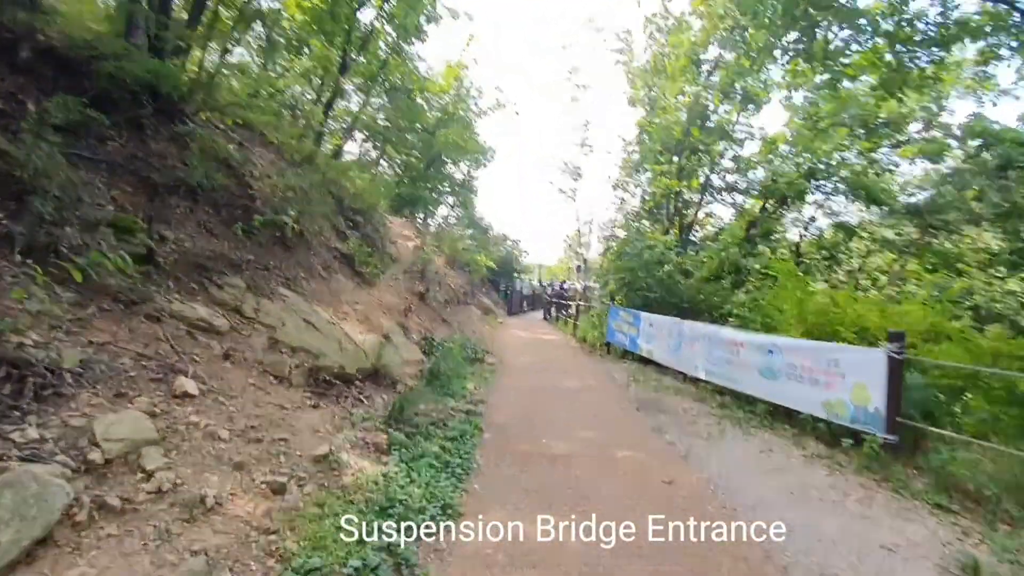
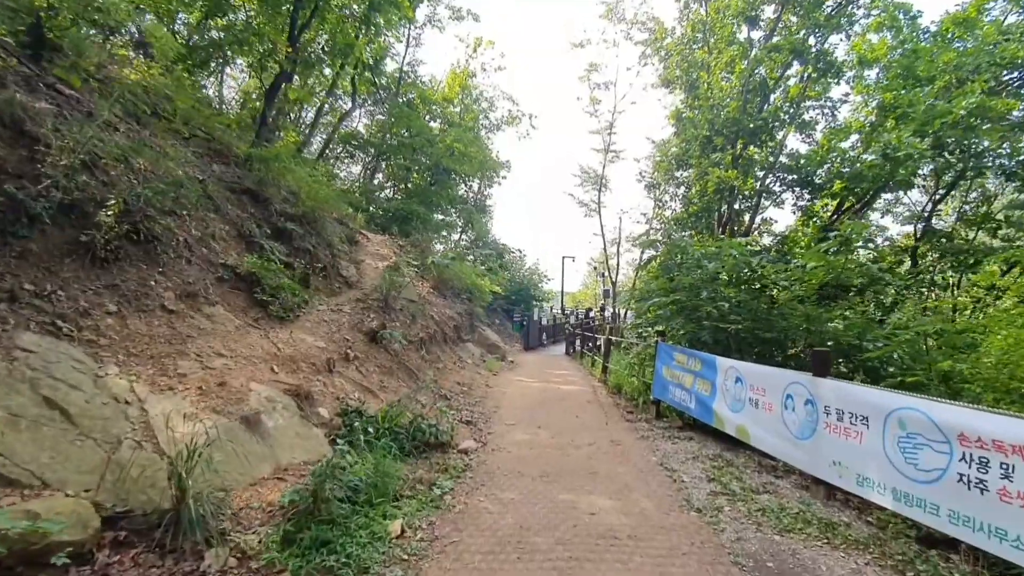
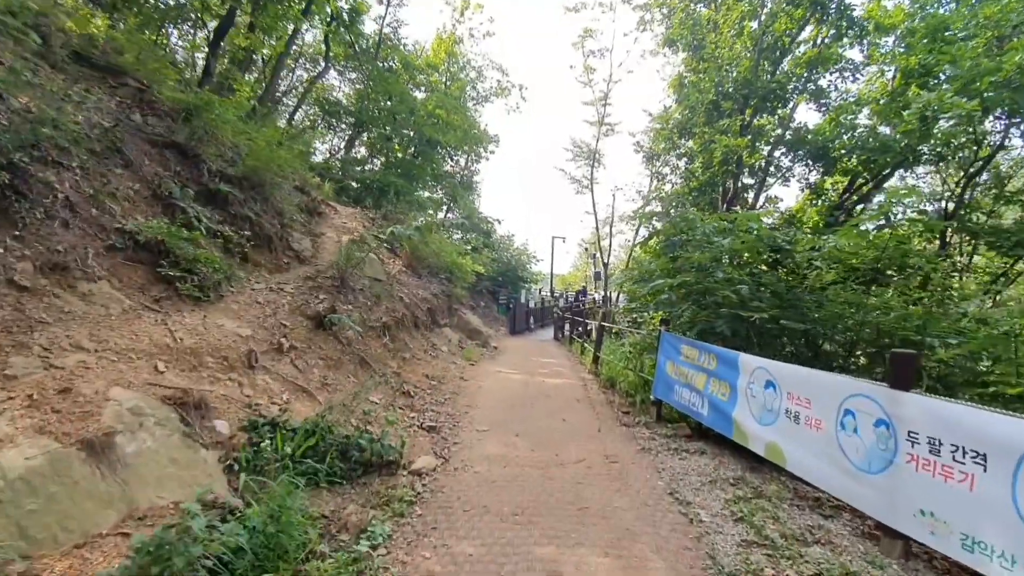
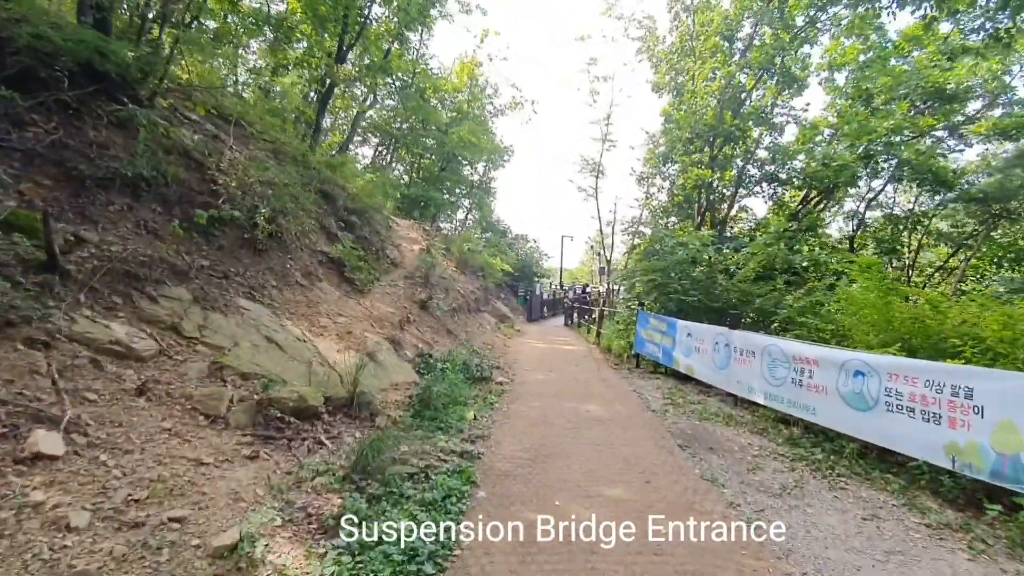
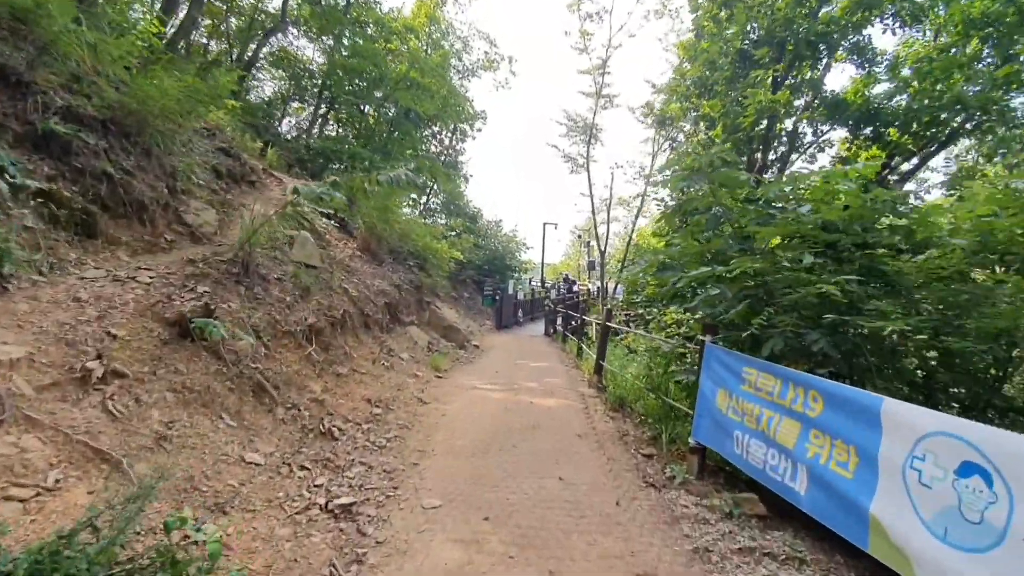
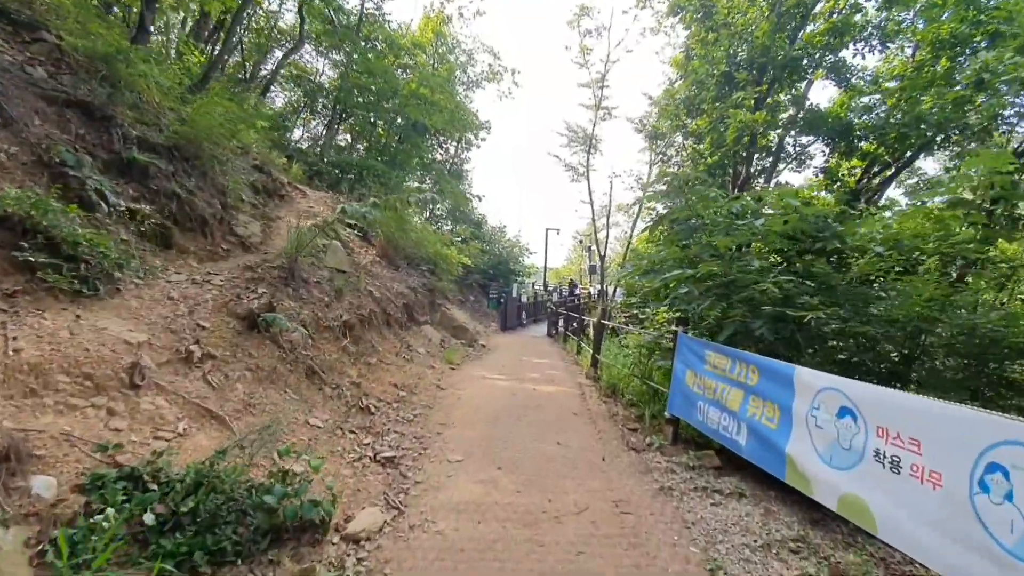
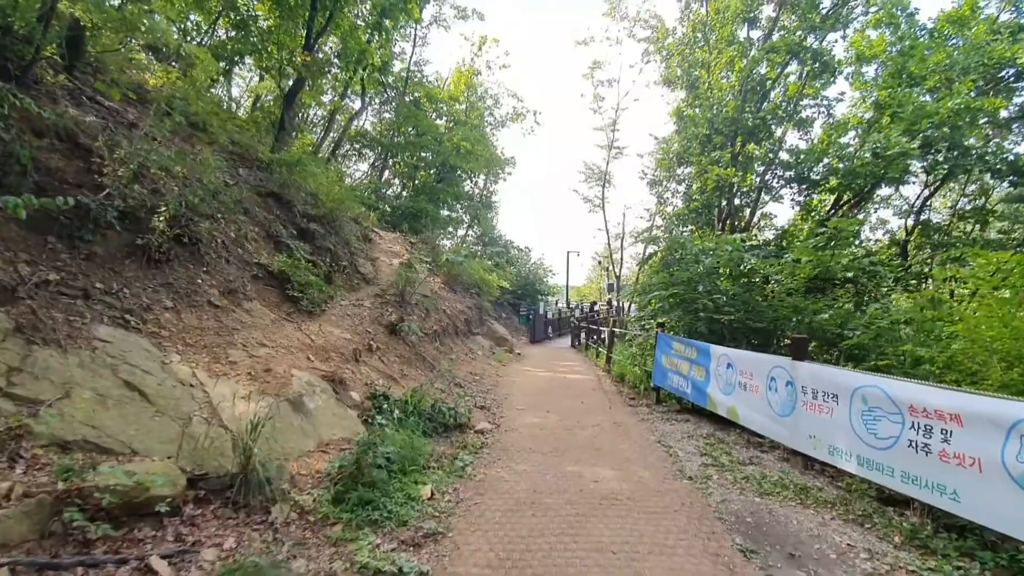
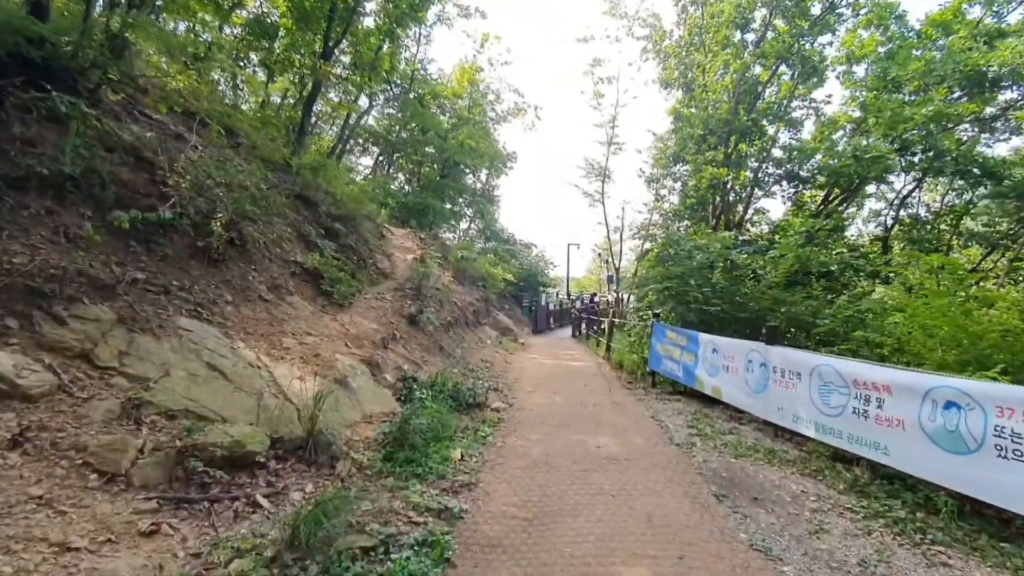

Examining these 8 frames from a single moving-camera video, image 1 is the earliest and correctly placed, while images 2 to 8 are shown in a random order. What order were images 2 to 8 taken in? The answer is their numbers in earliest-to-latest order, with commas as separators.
4, 8, 7, 2, 3, 6, 5
